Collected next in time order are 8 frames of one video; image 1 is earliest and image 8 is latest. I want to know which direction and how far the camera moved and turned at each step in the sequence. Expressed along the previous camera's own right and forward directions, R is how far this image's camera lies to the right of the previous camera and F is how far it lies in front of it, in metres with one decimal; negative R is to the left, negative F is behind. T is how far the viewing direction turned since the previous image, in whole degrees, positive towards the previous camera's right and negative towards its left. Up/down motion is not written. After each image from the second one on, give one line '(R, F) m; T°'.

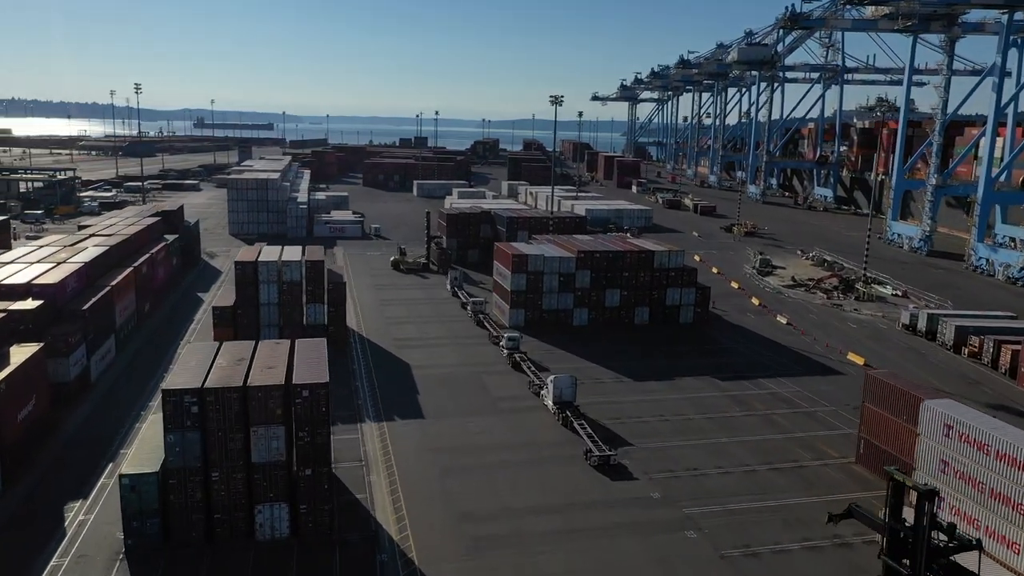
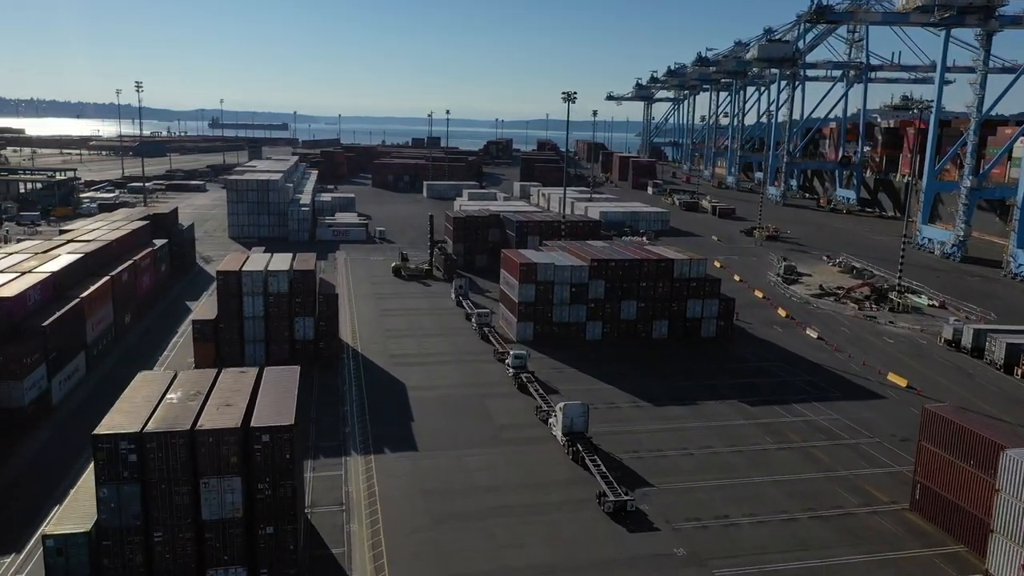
(+0.3, +3.9) m; -1°
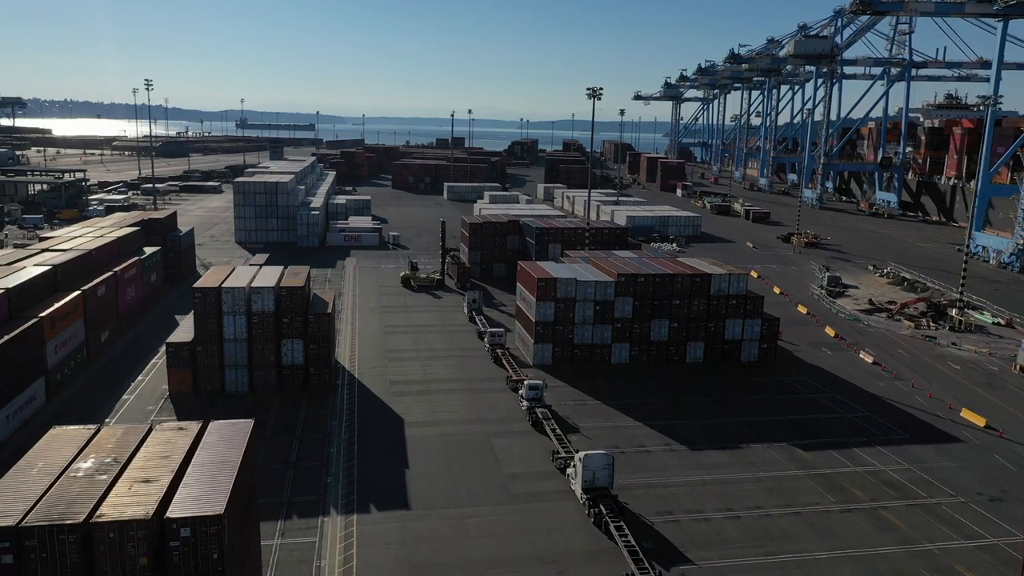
(+0.5, +5.1) m; -2°
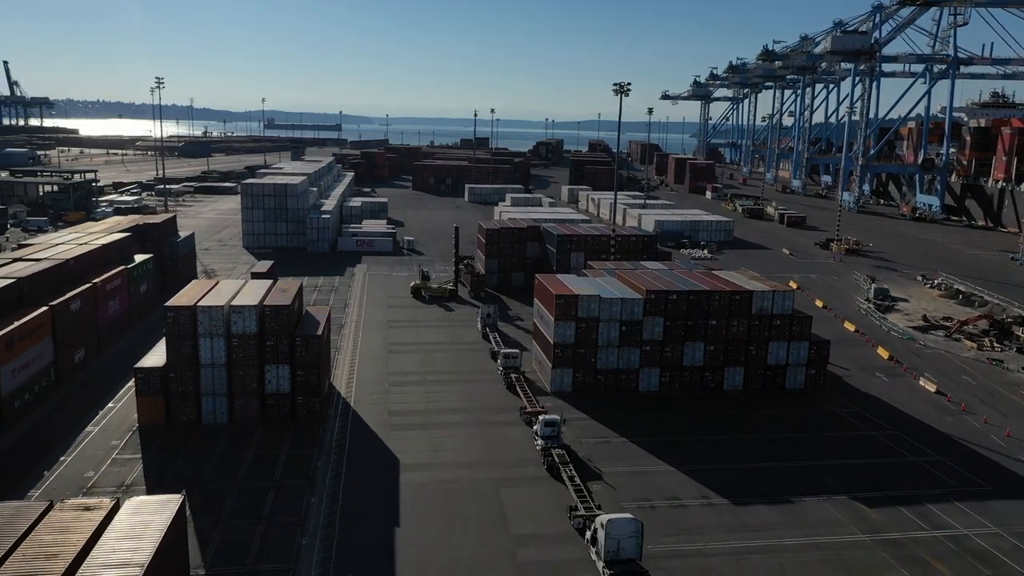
(+0.4, +4.6) m; -2°
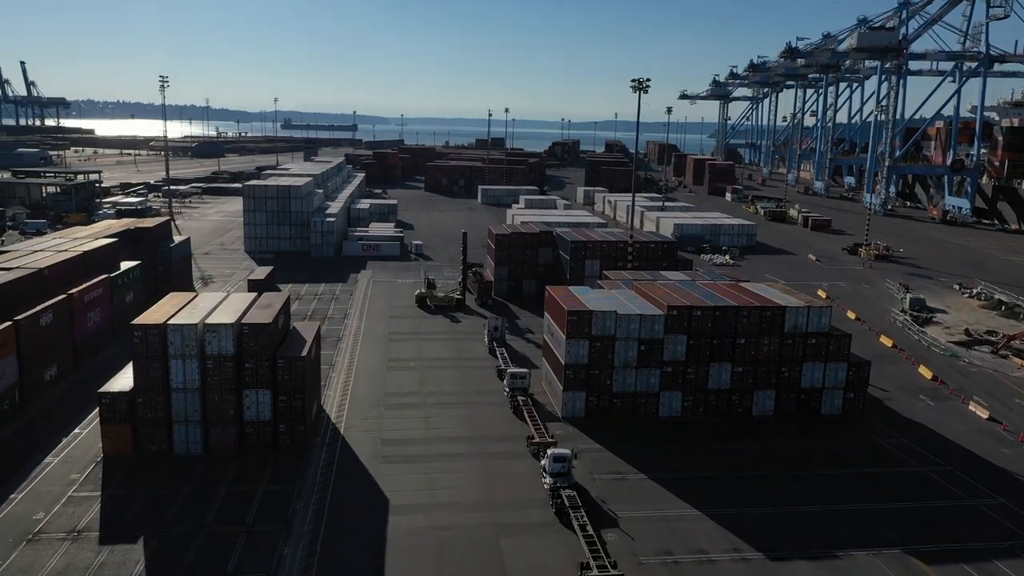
(+0.4, +3.4) m; -1°
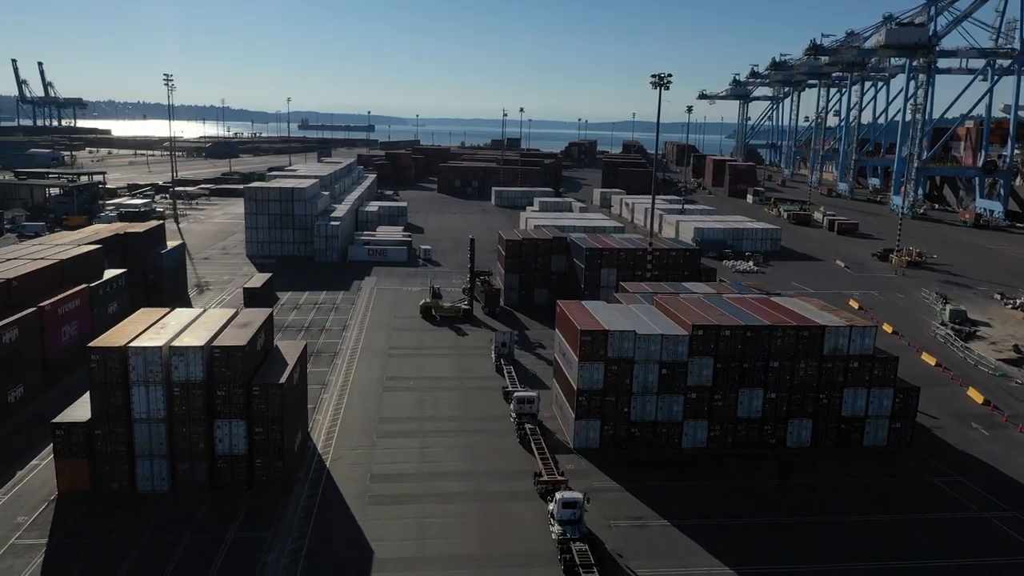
(+0.4, +3.5) m; -1°
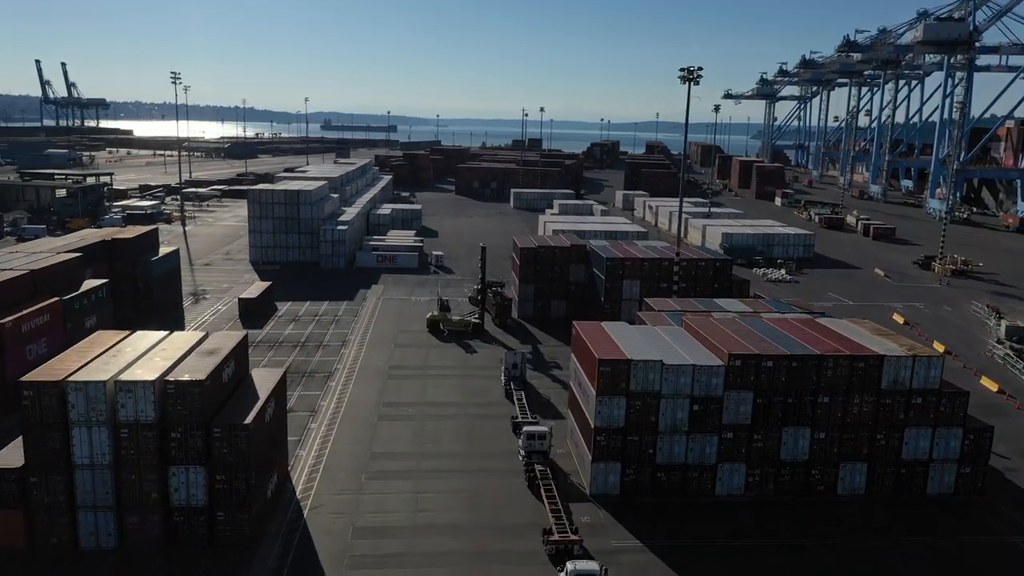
(+0.4, +4.0) m; -2°
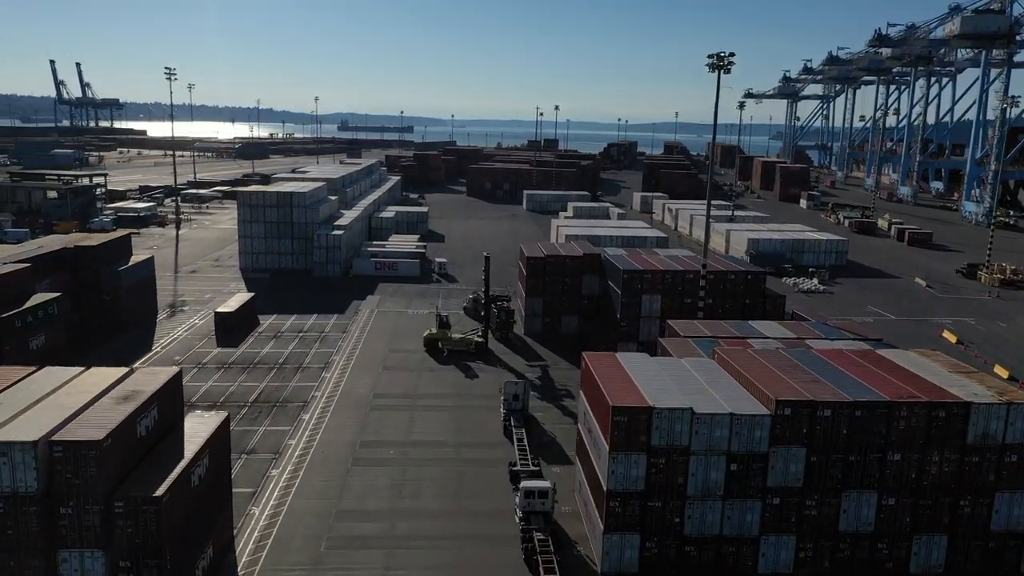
(+0.6, +5.2) m; -1°
